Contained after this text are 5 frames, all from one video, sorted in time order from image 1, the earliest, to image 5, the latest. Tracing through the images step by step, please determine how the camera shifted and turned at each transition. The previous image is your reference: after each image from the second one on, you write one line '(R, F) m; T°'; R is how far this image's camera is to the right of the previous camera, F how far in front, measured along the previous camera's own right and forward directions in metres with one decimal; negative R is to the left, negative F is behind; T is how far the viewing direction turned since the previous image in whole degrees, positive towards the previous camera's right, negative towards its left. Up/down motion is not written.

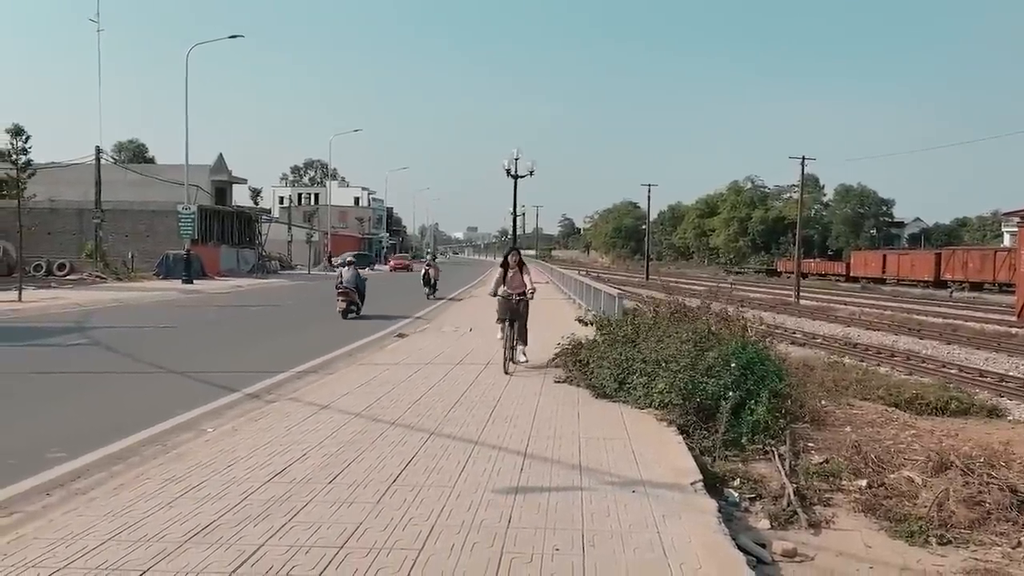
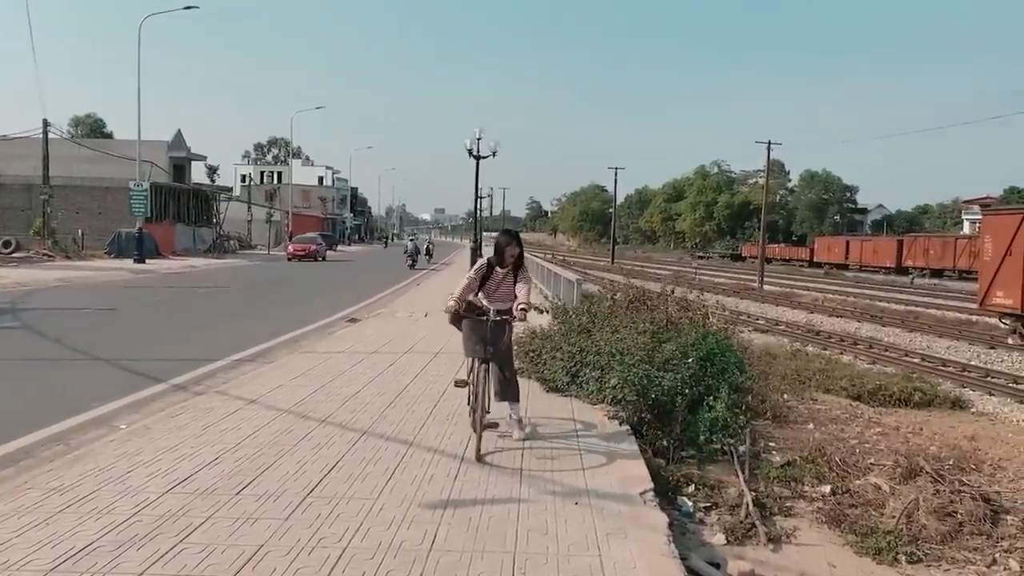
(+0.2, +0.6) m; +2°
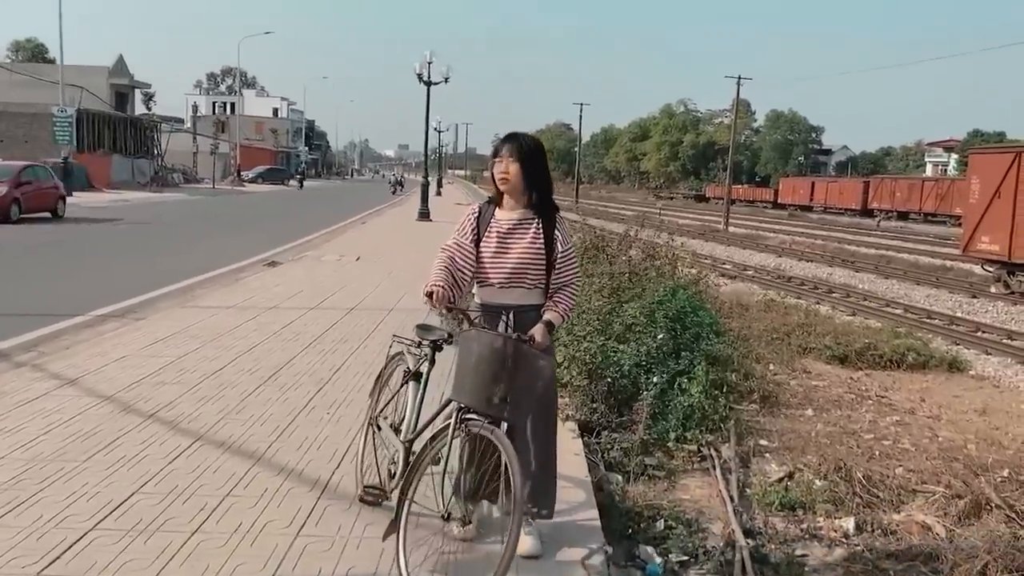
(+0.4, +2.1) m; +2°
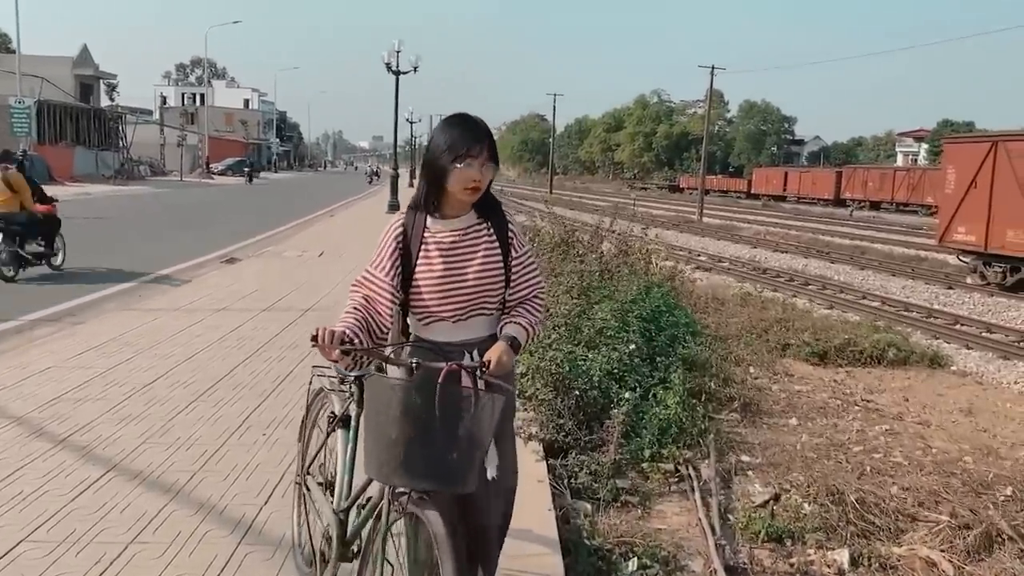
(+0.1, +0.6) m; +2°
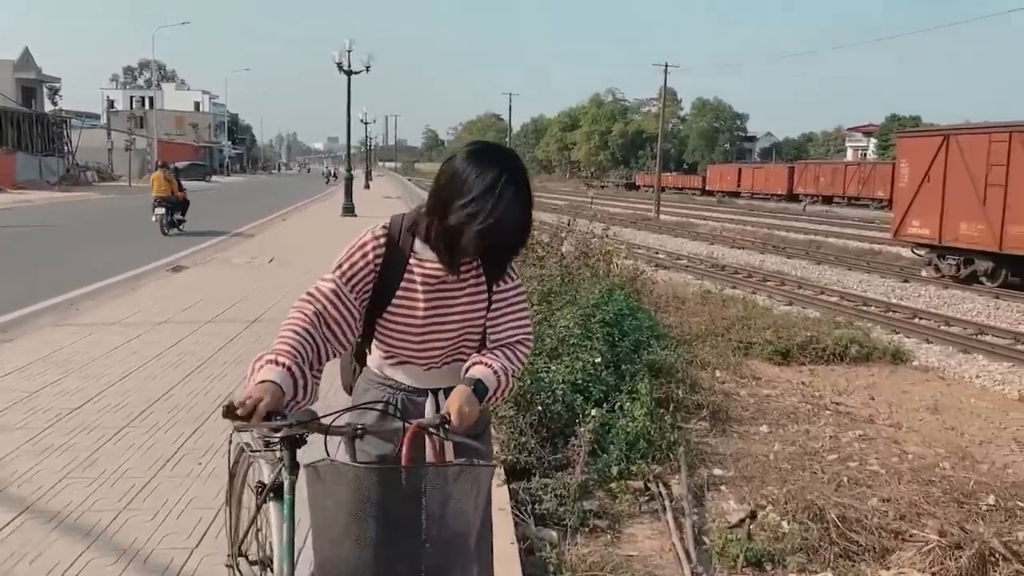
(0.0, +0.4) m; +3°
